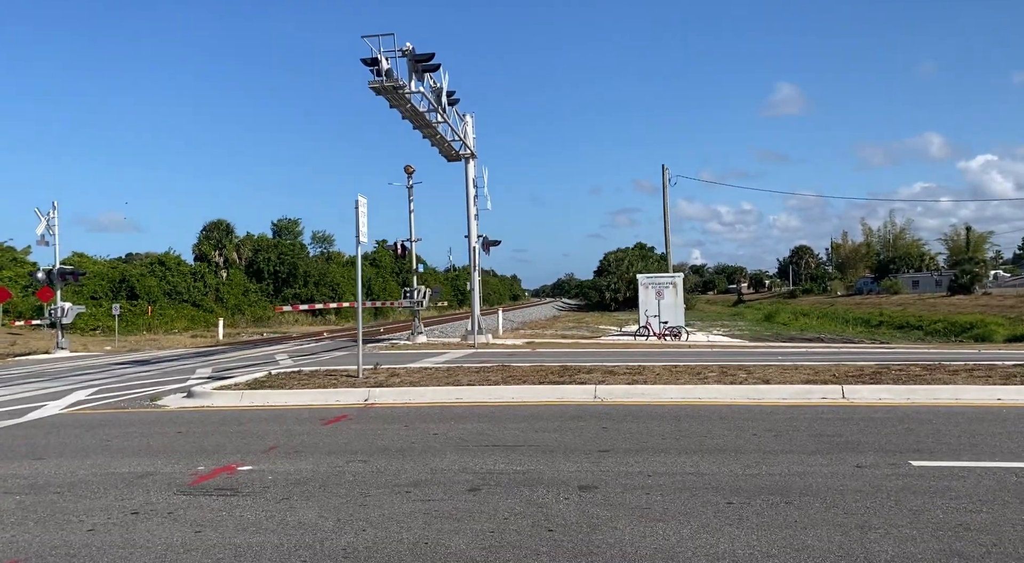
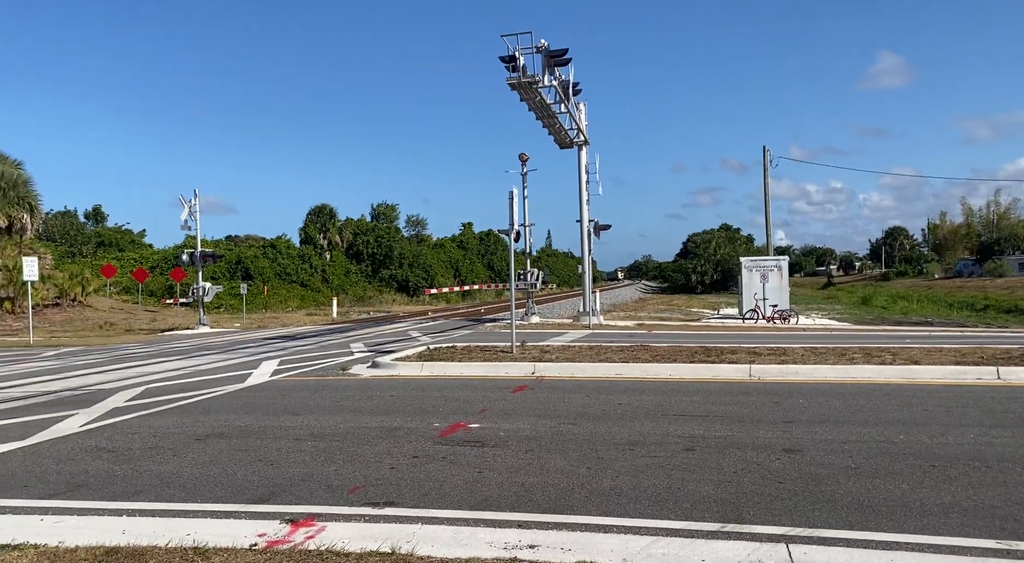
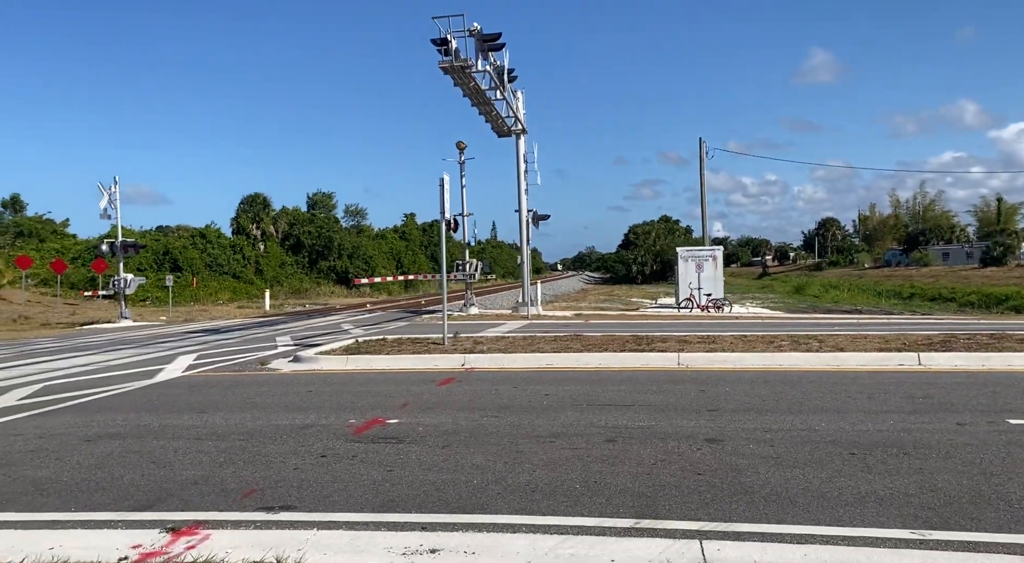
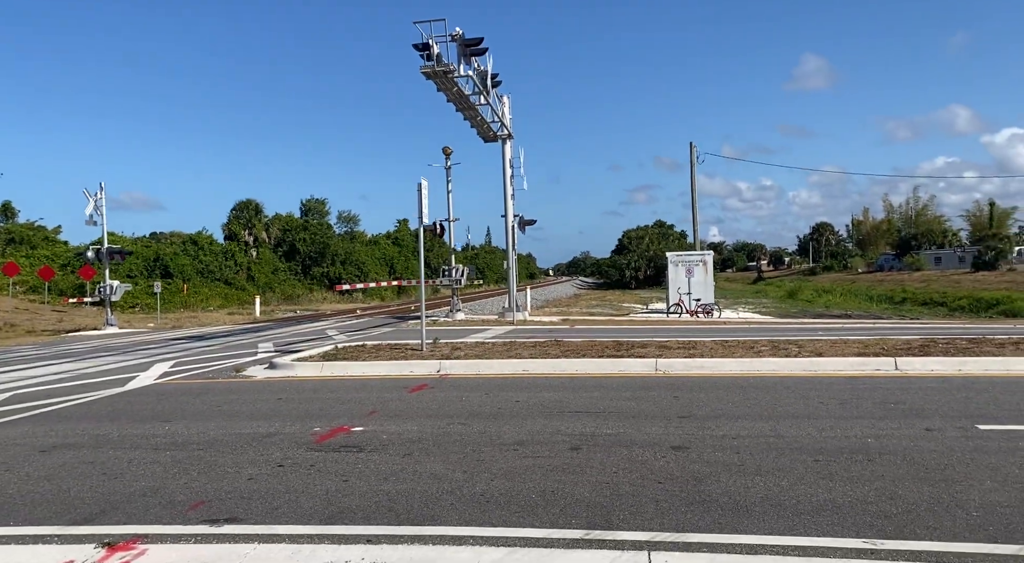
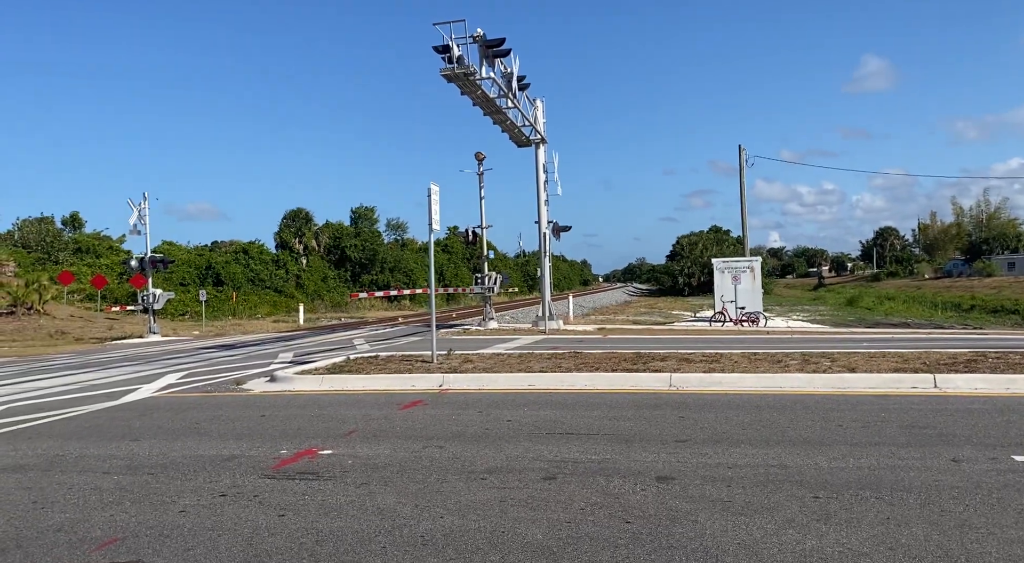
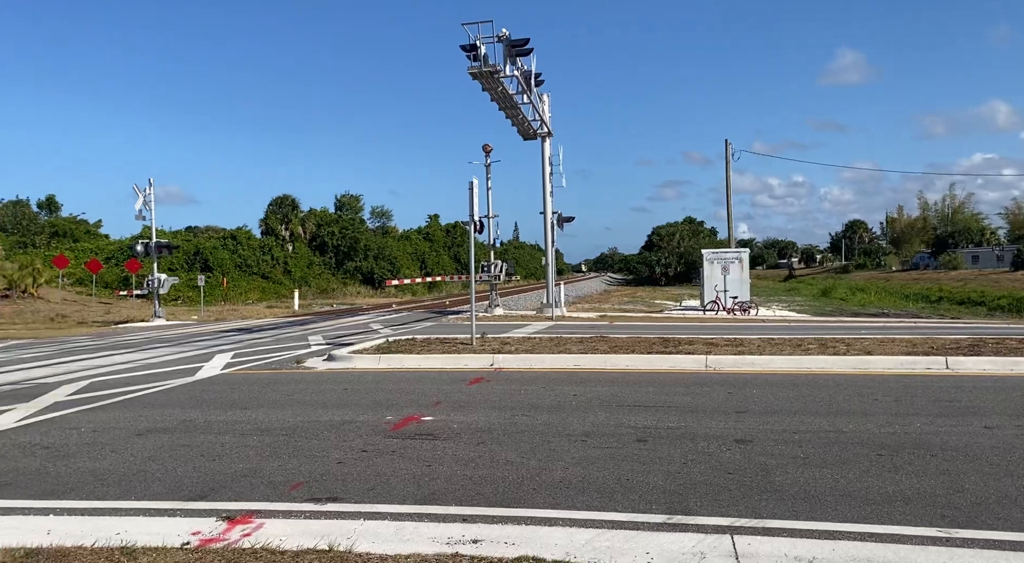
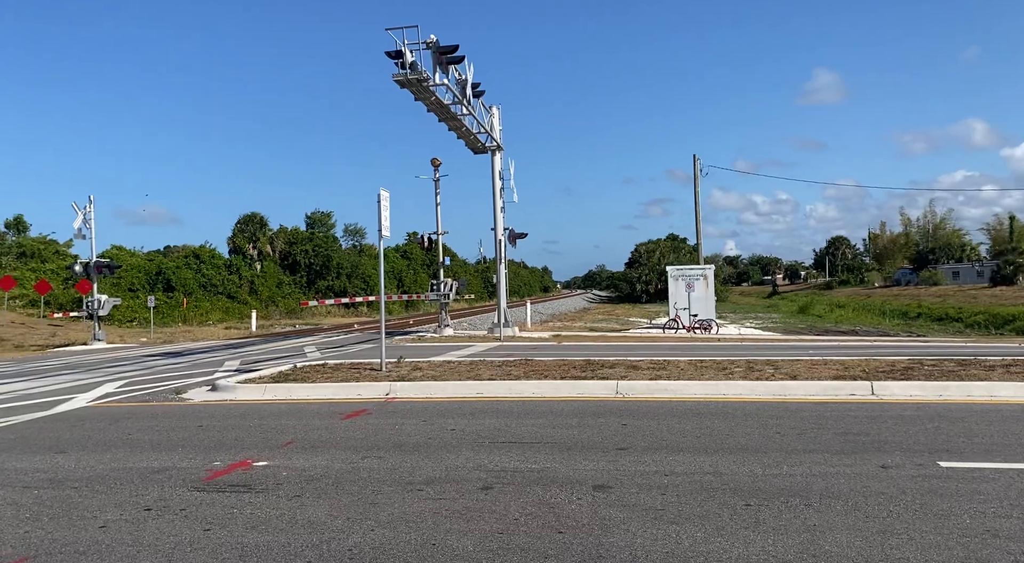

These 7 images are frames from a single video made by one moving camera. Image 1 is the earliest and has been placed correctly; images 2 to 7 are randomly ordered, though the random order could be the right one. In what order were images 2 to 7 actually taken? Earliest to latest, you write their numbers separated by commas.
7, 5, 4, 3, 6, 2
